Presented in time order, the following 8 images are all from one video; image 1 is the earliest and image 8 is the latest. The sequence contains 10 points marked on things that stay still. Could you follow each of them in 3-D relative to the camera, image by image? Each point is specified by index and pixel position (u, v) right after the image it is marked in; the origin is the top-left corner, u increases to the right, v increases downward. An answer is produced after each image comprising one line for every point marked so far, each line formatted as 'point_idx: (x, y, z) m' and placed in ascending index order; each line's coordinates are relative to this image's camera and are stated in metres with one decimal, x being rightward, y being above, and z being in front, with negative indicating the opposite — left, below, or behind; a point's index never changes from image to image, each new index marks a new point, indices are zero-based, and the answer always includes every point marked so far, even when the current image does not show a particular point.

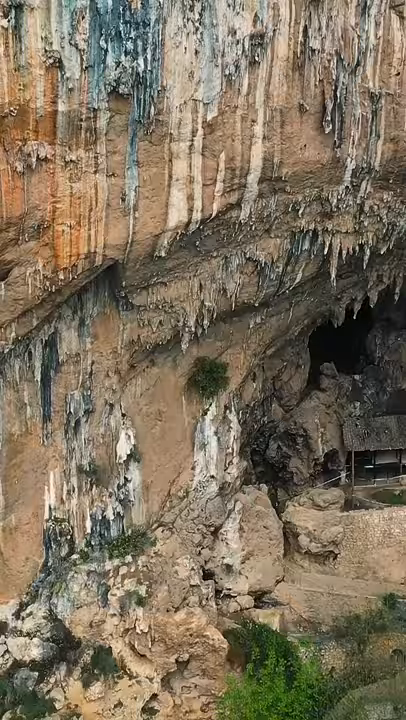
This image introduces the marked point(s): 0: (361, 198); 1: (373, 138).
0: (+1.4, +1.5, +10.3) m
1: (+1.4, +1.9, +9.8) m
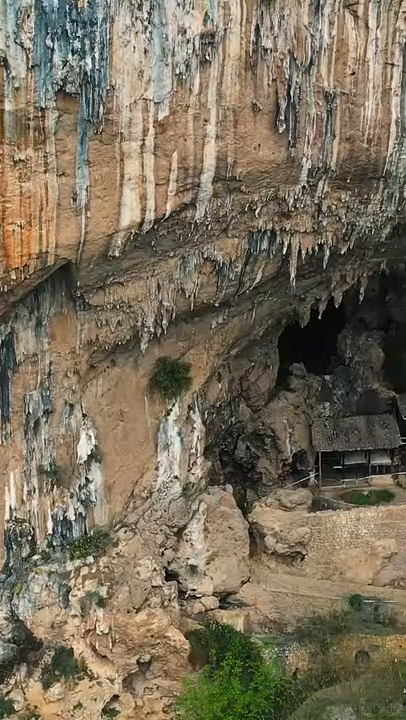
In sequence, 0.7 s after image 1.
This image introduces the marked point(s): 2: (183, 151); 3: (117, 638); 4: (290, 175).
0: (+1.0, +1.4, +10.3) m
1: (+1.1, +1.9, +9.8) m
2: (-0.1, +1.6, +9.1) m
3: (-0.8, -2.6, +10.9) m
4: (+0.7, +1.6, +9.8) m
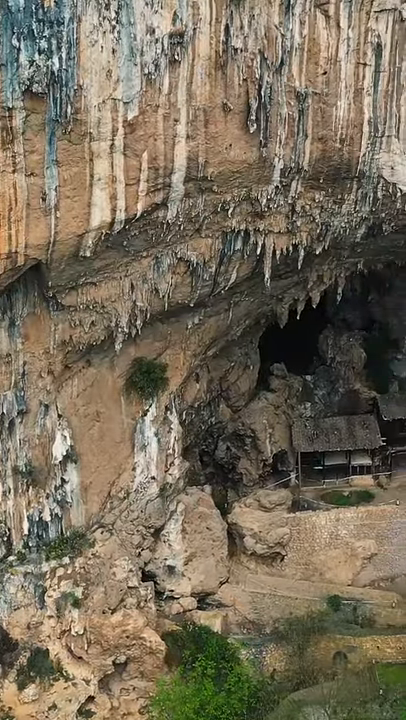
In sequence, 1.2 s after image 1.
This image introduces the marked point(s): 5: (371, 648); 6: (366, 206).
0: (+0.8, +1.4, +10.2) m
1: (+0.8, +1.9, +9.7) m
2: (-0.4, +1.6, +9.0) m
3: (-1.0, -2.6, +10.9) m
4: (+0.5, +1.6, +9.8) m
5: (+1.7, -2.9, +11.4) m
6: (+1.5, +1.4, +10.6) m
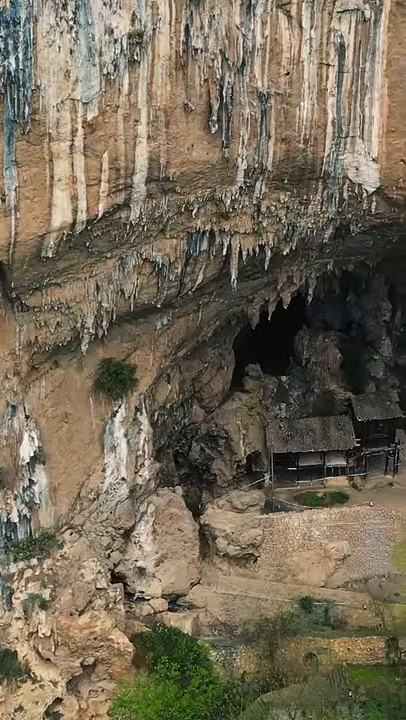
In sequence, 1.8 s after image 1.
0: (+0.5, +1.4, +10.2) m
1: (+0.5, +1.9, +9.7) m
2: (-0.7, +1.6, +9.0) m
3: (-1.4, -2.7, +10.8) m
4: (+0.2, +1.6, +9.8) m
5: (+1.4, -2.9, +11.4) m
6: (+1.2, +1.4, +10.6) m
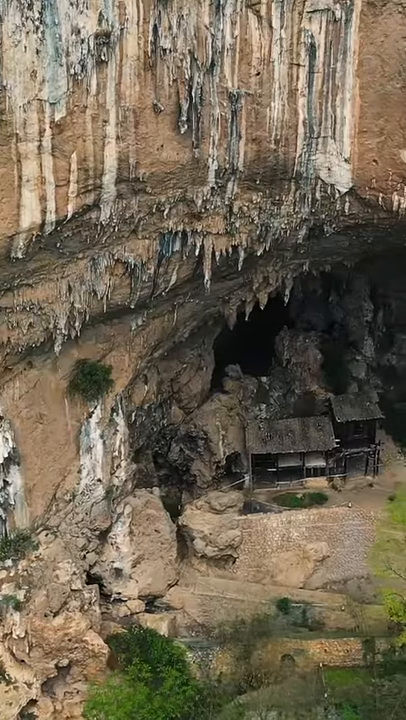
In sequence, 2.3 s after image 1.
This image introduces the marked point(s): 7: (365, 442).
0: (+0.2, +1.4, +10.2) m
1: (+0.3, +1.9, +9.7) m
2: (-0.9, +1.6, +9.0) m
3: (-1.6, -2.7, +10.8) m
4: (-0.1, +1.6, +9.8) m
5: (+1.1, -2.9, +11.4) m
6: (+0.9, +1.4, +10.5) m
7: (+2.0, -1.0, +14.0) m
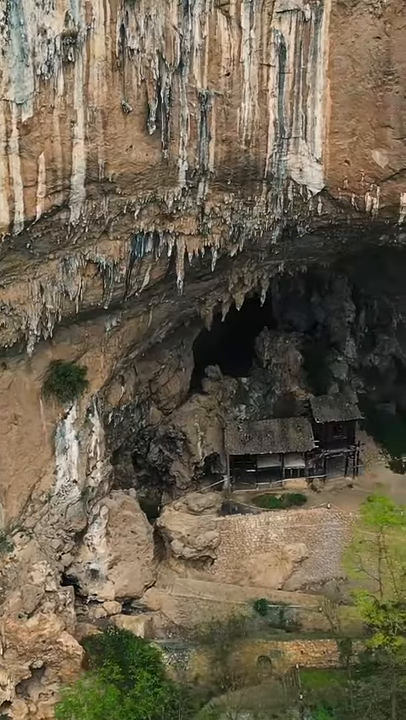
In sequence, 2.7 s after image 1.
0: (0.0, +1.4, +10.2) m
1: (0.0, +1.9, +9.7) m
2: (-1.2, +1.6, +9.0) m
3: (-1.9, -2.7, +10.8) m
4: (-0.3, +1.5, +9.7) m
5: (+0.9, -2.9, +11.4) m
6: (+0.7, +1.4, +10.5) m
7: (+1.7, -1.0, +13.9) m
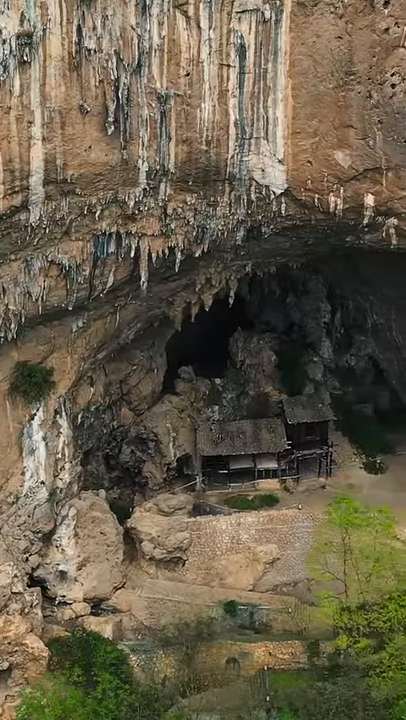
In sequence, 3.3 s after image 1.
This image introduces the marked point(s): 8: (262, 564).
0: (-0.3, +1.4, +10.1) m
1: (-0.3, +1.8, +9.6) m
2: (-1.5, +1.6, +8.9) m
3: (-2.2, -2.7, +10.8) m
4: (-0.6, +1.5, +9.7) m
5: (+0.6, -2.9, +11.3) m
6: (+0.4, +1.4, +10.5) m
7: (+1.4, -1.0, +13.9) m
8: (+0.6, -2.3, +12.7) m
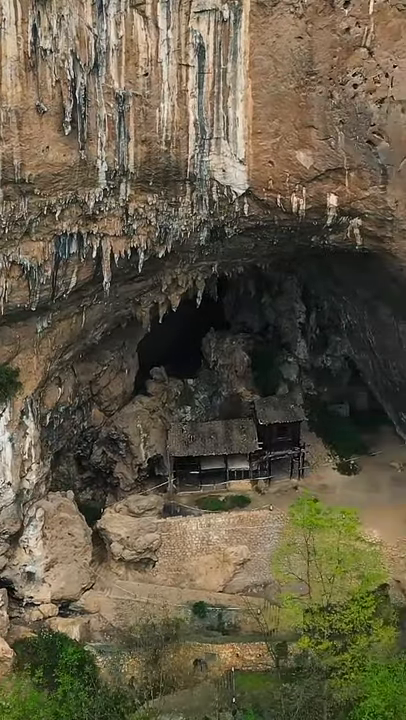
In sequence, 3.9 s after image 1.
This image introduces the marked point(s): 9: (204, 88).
0: (-0.7, +1.4, +10.1) m
1: (-0.7, +1.8, +9.6) m
2: (-1.9, +1.6, +8.9) m
3: (-2.5, -2.7, +10.7) m
4: (-1.0, +1.5, +9.7) m
5: (+0.2, -2.9, +11.3) m
6: (0.0, +1.4, +10.5) m
7: (+1.1, -1.0, +13.9) m
8: (+0.3, -2.3, +12.7) m
9: (0.0, +2.3, +9.6) m
